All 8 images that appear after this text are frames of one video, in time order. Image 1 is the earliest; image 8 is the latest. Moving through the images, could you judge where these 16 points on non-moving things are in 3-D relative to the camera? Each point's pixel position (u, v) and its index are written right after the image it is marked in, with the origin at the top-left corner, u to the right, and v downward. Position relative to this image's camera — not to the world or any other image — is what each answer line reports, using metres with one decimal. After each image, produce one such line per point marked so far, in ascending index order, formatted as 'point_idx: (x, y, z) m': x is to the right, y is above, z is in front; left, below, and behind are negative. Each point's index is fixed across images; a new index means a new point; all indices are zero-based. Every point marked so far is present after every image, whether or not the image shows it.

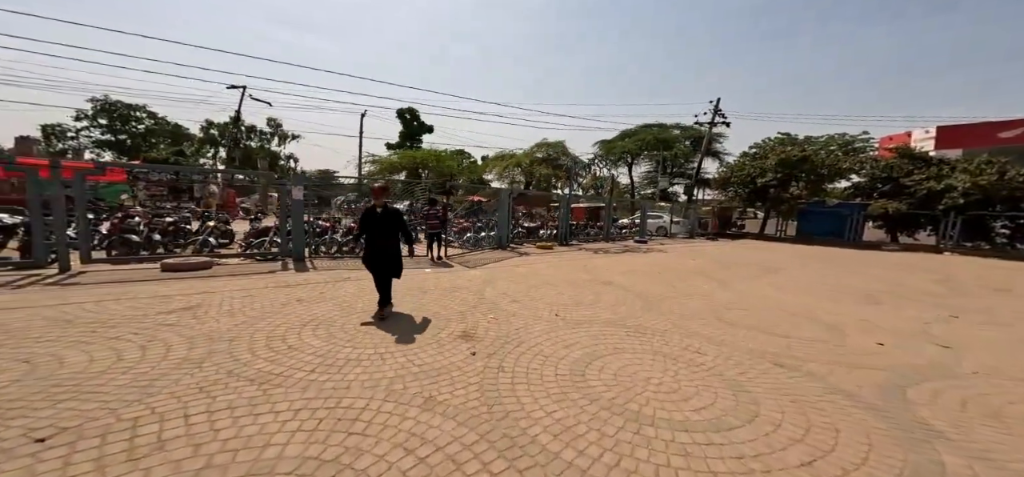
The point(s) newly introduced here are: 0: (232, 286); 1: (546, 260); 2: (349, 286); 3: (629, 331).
0: (-5.2, -0.7, +6.4) m
1: (+0.9, -0.6, +10.2) m
2: (-3.1, -0.8, +6.7) m
3: (+1.7, -1.3, +5.0) m
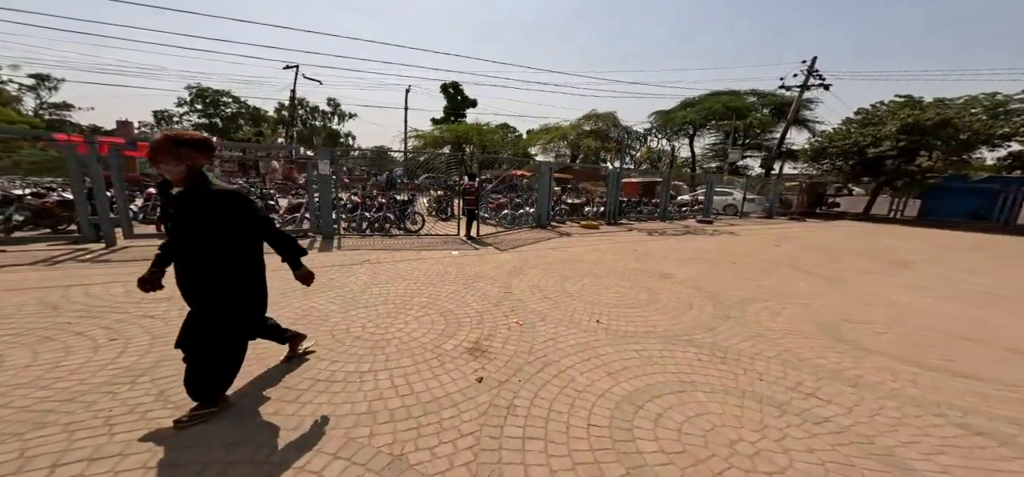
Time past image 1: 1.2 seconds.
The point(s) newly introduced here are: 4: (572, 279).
0: (-4.6, -0.3, +6.0) m
1: (+2.0, -0.1, +8.8) m
2: (-2.6, -0.5, +5.9) m
3: (+2.0, -1.2, +3.7) m
4: (+1.0, -0.7, +5.8) m
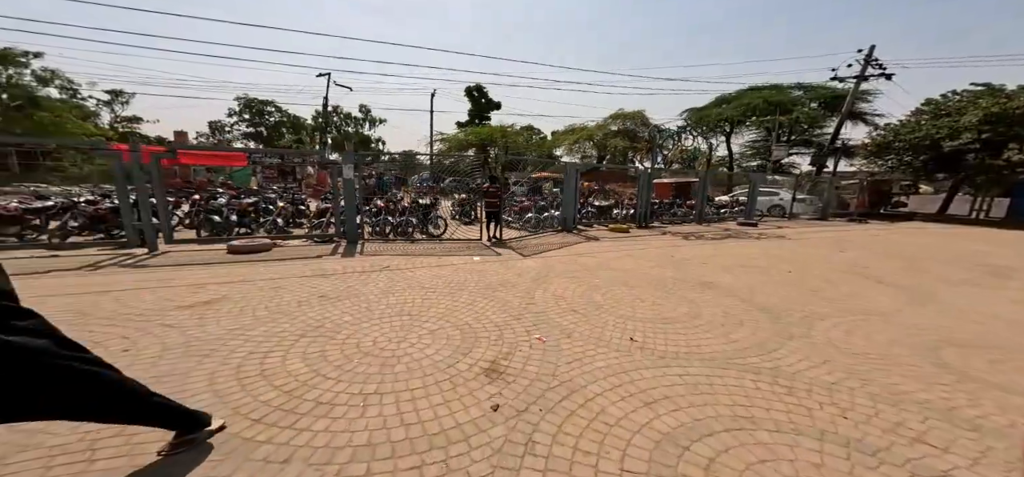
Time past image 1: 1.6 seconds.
0: (-4.2, -0.4, +6.0) m
1: (+2.6, -0.2, +8.3) m
2: (-2.2, -0.6, +5.8) m
3: (+2.2, -1.2, +3.1) m
4: (+1.4, -0.8, +5.3) m
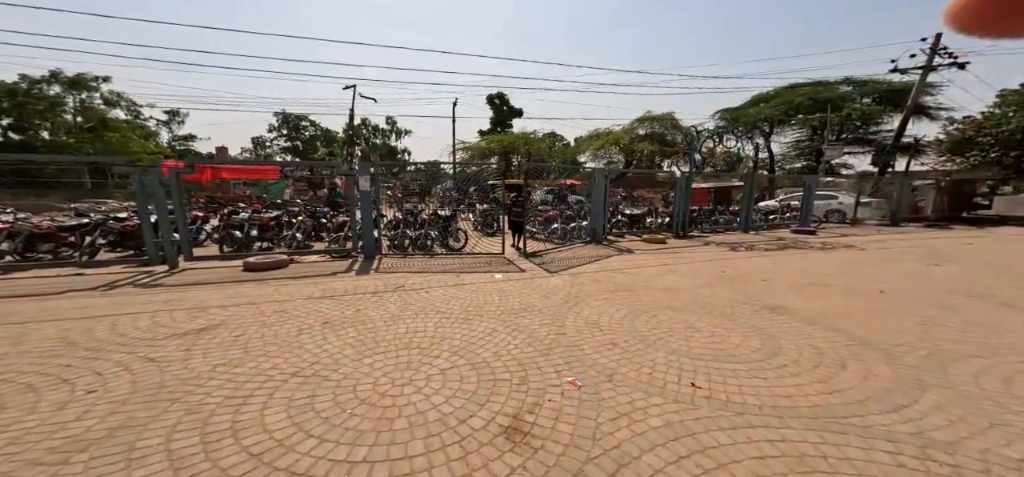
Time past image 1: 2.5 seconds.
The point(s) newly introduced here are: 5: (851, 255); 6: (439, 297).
0: (-3.8, -0.7, +5.6) m
1: (+3.1, -0.5, +7.4) m
2: (-1.8, -0.8, +5.2) m
3: (+2.4, -1.4, +2.2) m
4: (+1.7, -1.0, +4.5) m
5: (+7.9, -0.4, +8.2) m
6: (-1.1, -0.9, +5.2) m
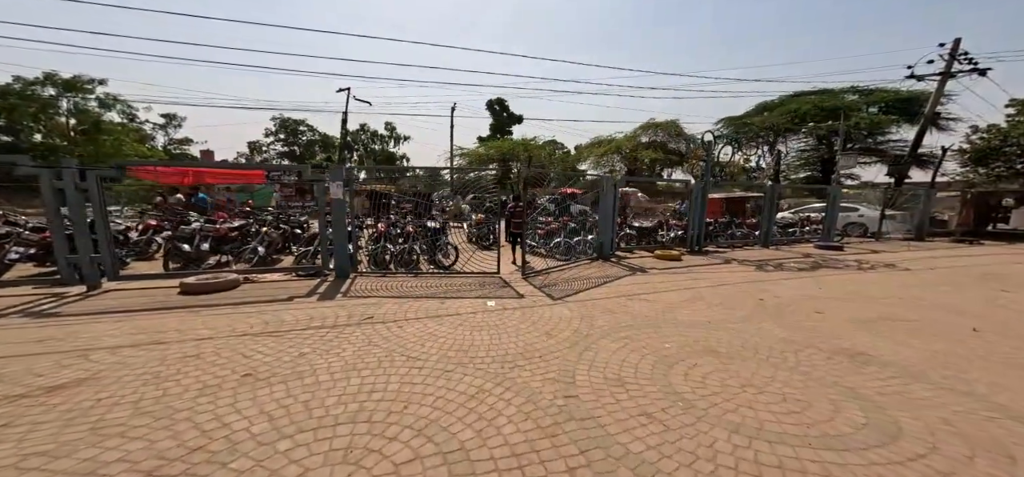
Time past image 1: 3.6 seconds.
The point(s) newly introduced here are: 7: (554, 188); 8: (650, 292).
0: (-3.9, -0.9, +4.5) m
1: (+3.1, -0.8, +6.3) m
2: (-1.9, -1.1, +4.1) m
3: (+2.3, -1.6, +1.1) m
4: (+1.7, -1.2, +3.4) m
5: (+7.8, -0.8, +7.1) m
6: (-1.1, -1.1, +4.1) m
7: (+0.9, +1.1, +7.3) m
8: (+2.3, -0.9, +5.8) m
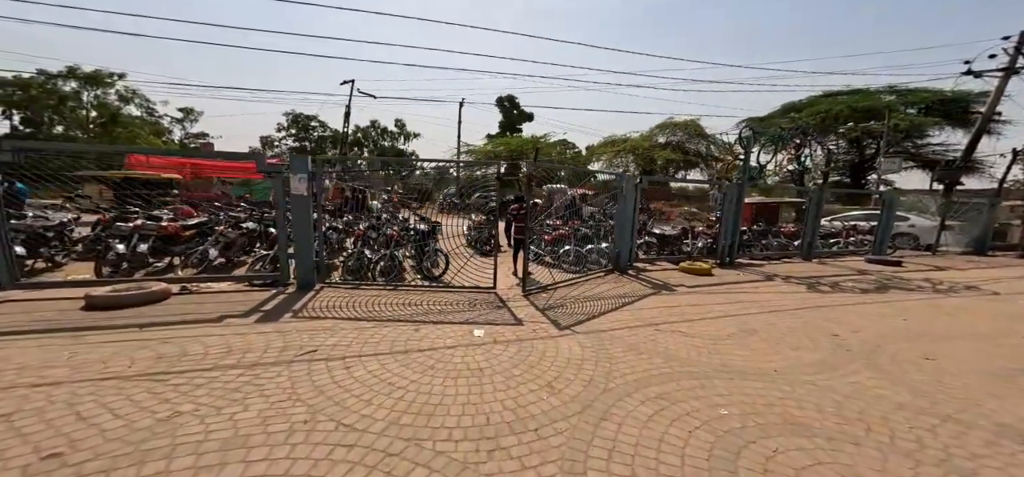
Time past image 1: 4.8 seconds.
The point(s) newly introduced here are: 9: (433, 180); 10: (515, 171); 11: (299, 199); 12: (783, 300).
0: (-4.0, -0.9, +3.4) m
1: (+3.0, -1.0, +5.1) m
2: (-2.0, -1.1, +3.0) m
3: (+2.1, -1.7, -0.1) m
4: (+1.5, -1.4, +2.2) m
5: (+7.8, -1.1, +5.7) m
6: (-1.3, -1.2, +2.9) m
7: (+0.9, +0.9, +6.1) m
8: (+2.2, -1.1, +4.6) m
9: (-1.2, +0.9, +5.5) m
10: (0.0, +1.3, +6.4) m
11: (-3.2, +0.6, +5.3) m
12: (+4.2, -1.0, +5.5) m
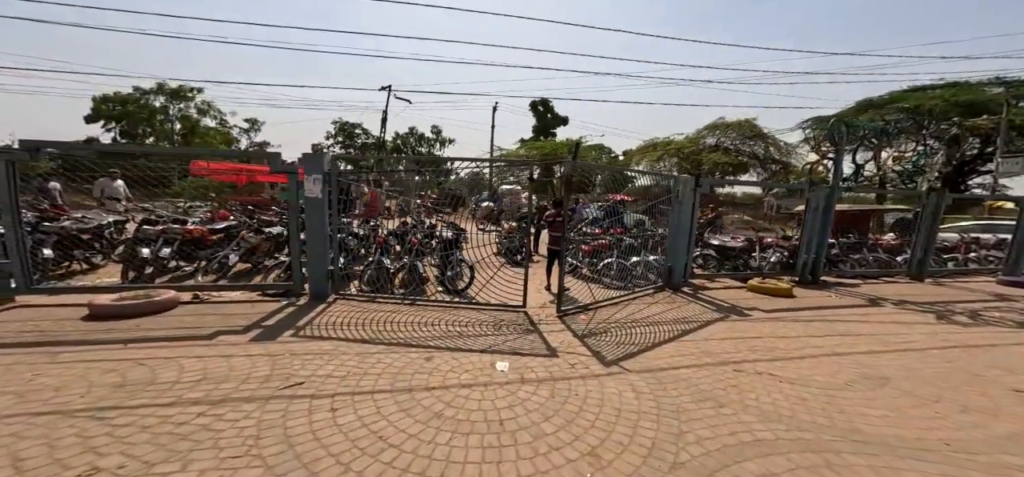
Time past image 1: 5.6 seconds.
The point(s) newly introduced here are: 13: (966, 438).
0: (-3.7, -1.0, +3.0) m
1: (+3.4, -1.2, +3.9) m
2: (-1.8, -1.2, +2.4) m
3: (+1.9, -1.8, -1.2) m
4: (+1.6, -1.5, +1.2) m
5: (+8.2, -1.3, +4.0) m
6: (-1.1, -1.3, +2.3) m
7: (+1.5, +0.8, +5.2) m
8: (+2.6, -1.2, +3.5) m
9: (-0.7, +0.8, +4.9) m
10: (+0.6, +1.1, +5.6) m
11: (-2.7, +0.5, +4.8) m
12: (+4.7, -1.2, +4.2) m
13: (+3.0, -1.3, +2.3) m
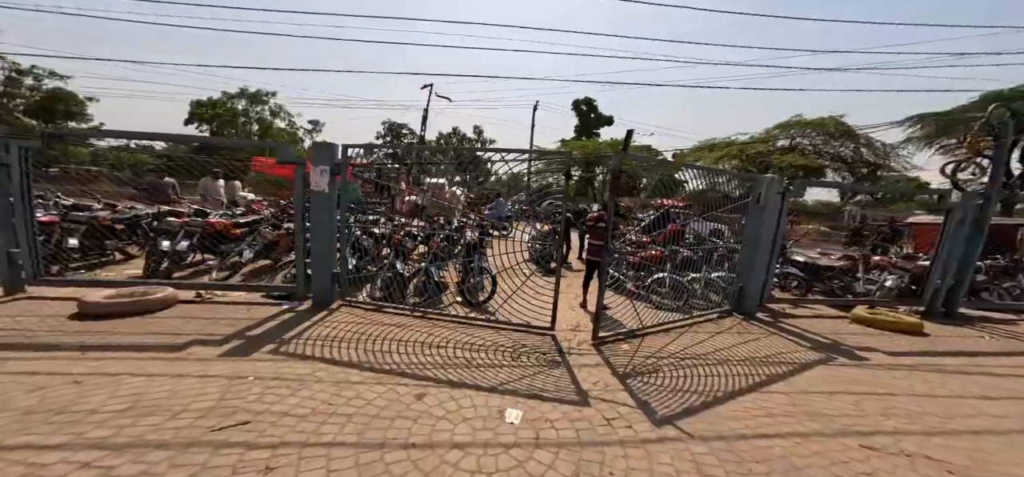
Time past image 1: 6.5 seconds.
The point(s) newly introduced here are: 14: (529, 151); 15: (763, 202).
0: (-3.6, -0.9, +2.7) m
1: (+3.5, -1.3, +2.6) m
2: (-1.8, -1.2, +1.8) m
3: (+1.4, -1.8, -2.2) m
4: (+1.4, -1.5, +0.2) m
5: (+8.3, -1.6, +2.1) m
6: (-1.1, -1.3, +1.6) m
7: (+1.8, +0.6, +4.1) m
8: (+2.7, -1.3, +2.3) m
9: (-0.3, +0.7, +4.2) m
10: (+1.1, +1.0, +4.7) m
11: (-2.3, +0.5, +4.3) m
12: (+4.8, -1.4, +2.7) m
13: (+2.9, -1.4, +1.1) m
14: (-0.4, +1.1, +4.1) m
15: (+3.4, +0.6, +4.9) m
